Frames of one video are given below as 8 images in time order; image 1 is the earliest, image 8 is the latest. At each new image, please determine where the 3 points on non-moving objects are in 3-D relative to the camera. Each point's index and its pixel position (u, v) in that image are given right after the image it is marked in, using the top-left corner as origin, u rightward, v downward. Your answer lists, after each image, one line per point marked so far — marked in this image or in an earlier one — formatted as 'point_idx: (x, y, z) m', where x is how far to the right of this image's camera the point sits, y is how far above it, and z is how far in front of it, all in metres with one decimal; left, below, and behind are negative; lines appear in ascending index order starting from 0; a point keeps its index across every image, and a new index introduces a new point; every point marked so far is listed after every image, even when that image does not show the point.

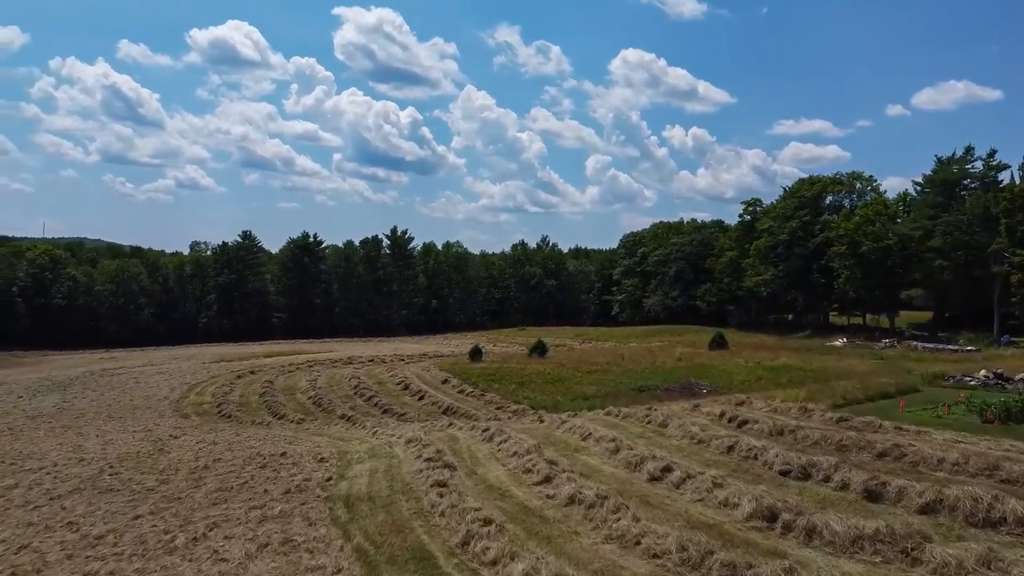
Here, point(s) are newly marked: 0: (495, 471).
0: (-0.3, -2.8, +12.4) m
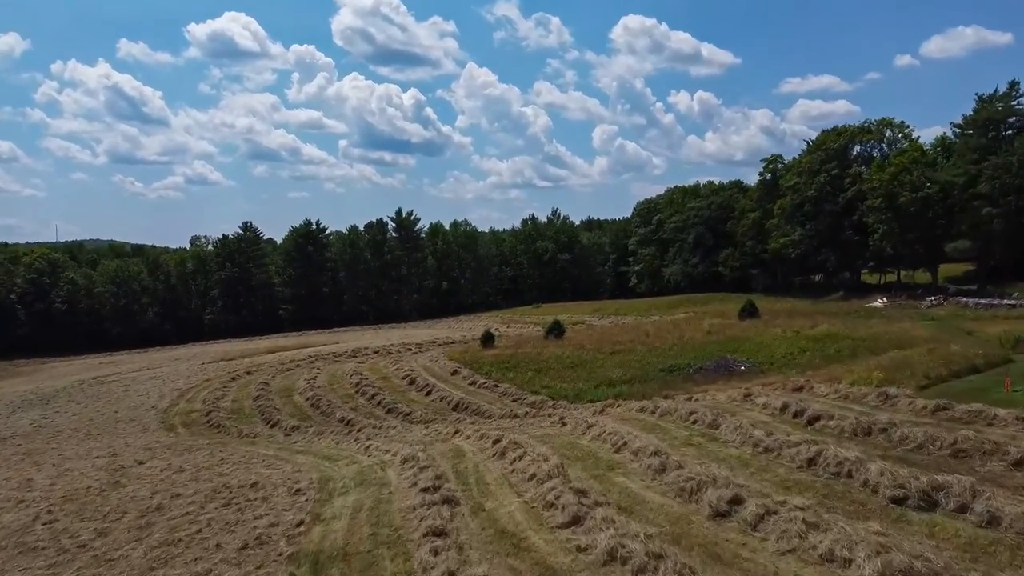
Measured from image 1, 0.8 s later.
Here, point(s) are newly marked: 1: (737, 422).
0: (0.0, -2.6, +9.6) m
1: (+3.4, -2.0, +12.1) m
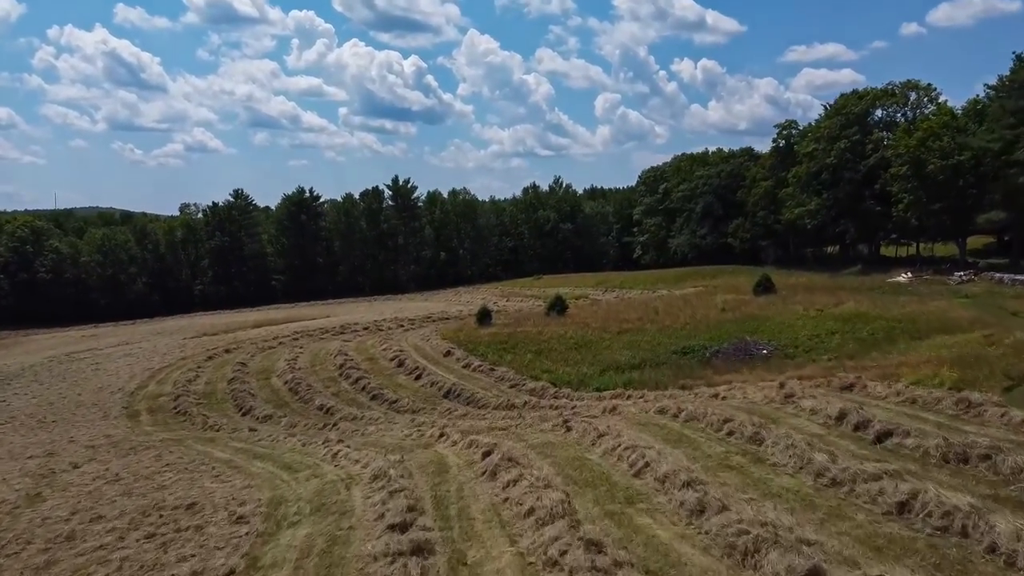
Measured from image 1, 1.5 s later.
0: (-0.1, -2.4, +7.3) m
1: (+3.3, -1.8, +9.7) m
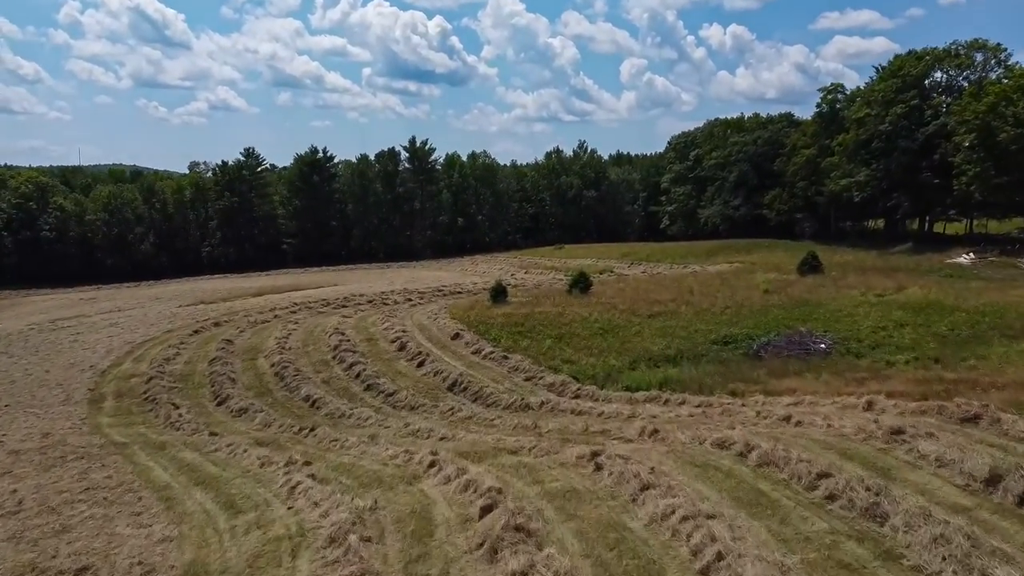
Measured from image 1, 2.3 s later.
0: (-0.1, -2.5, +4.3) m
1: (+3.3, -1.8, +6.7) m
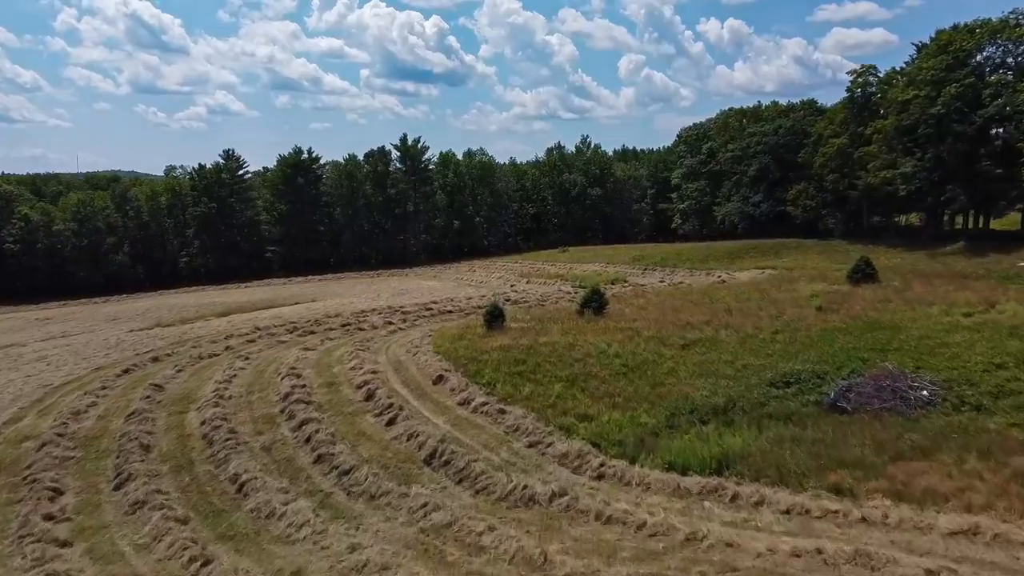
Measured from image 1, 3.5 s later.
0: (-0.2, -3.2, -0.5) m
1: (+3.3, -2.4, +1.8) m
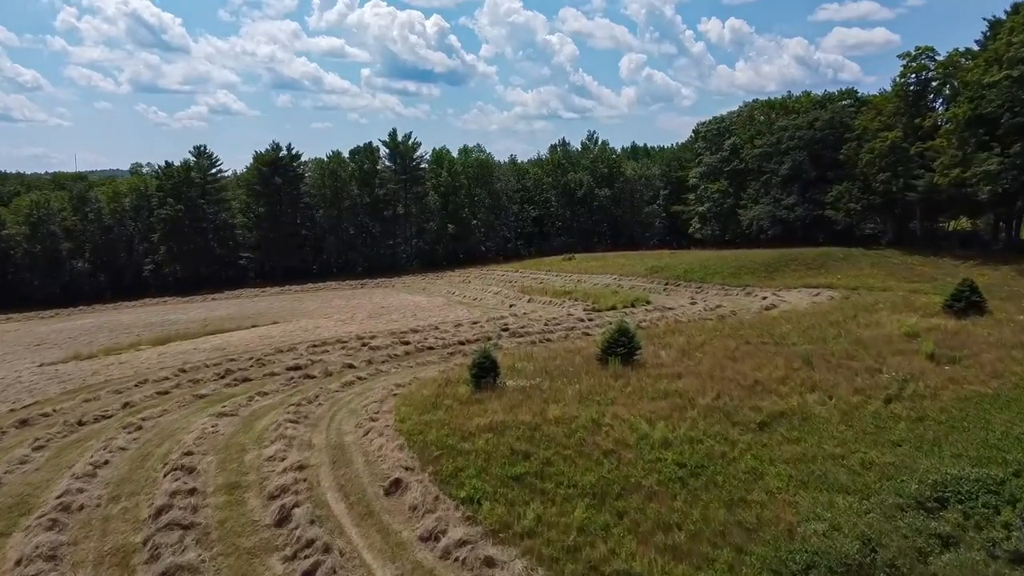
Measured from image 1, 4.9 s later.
0: (-0.3, -4.0, -6.7) m
1: (+3.2, -3.3, -4.4) m
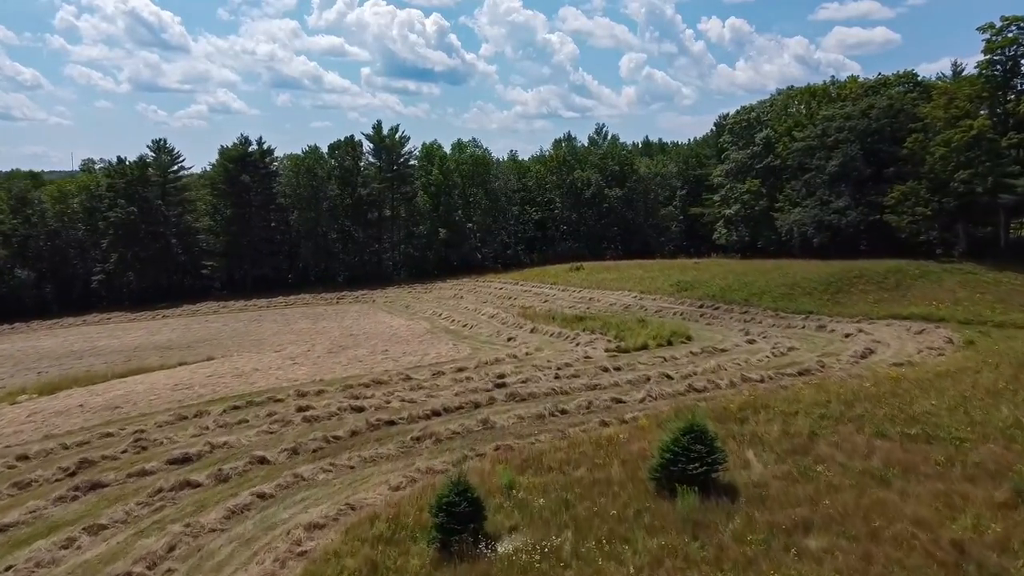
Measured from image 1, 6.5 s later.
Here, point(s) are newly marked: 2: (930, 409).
0: (-0.3, -4.9, -13.7) m
1: (+3.2, -4.2, -11.4) m
2: (+6.7, -1.9, +13.0) m
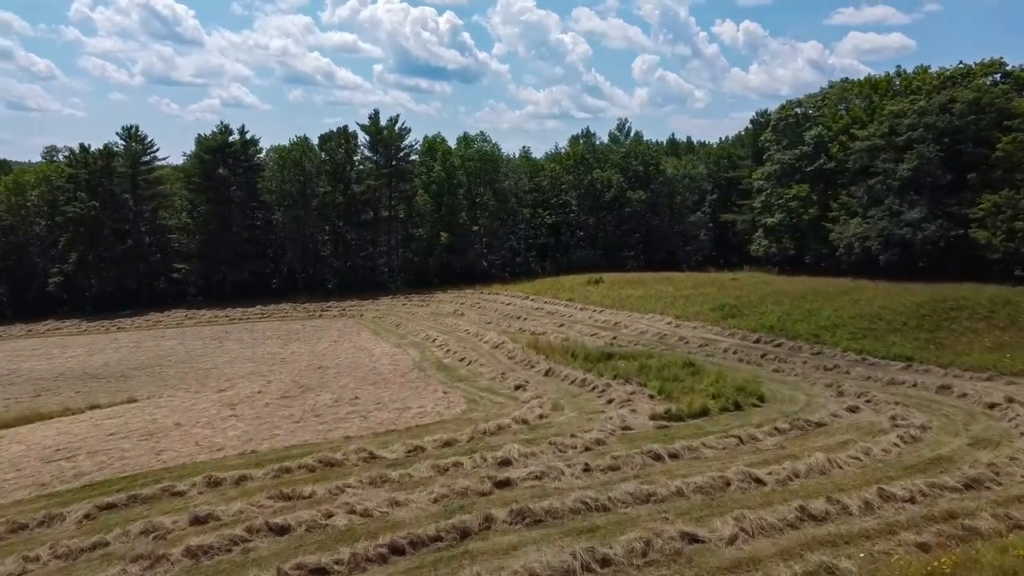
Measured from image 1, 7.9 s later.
0: (-0.6, -5.7, -19.6) m
1: (+2.9, -5.0, -17.4) m
2: (+6.8, -2.8, +7.0) m
